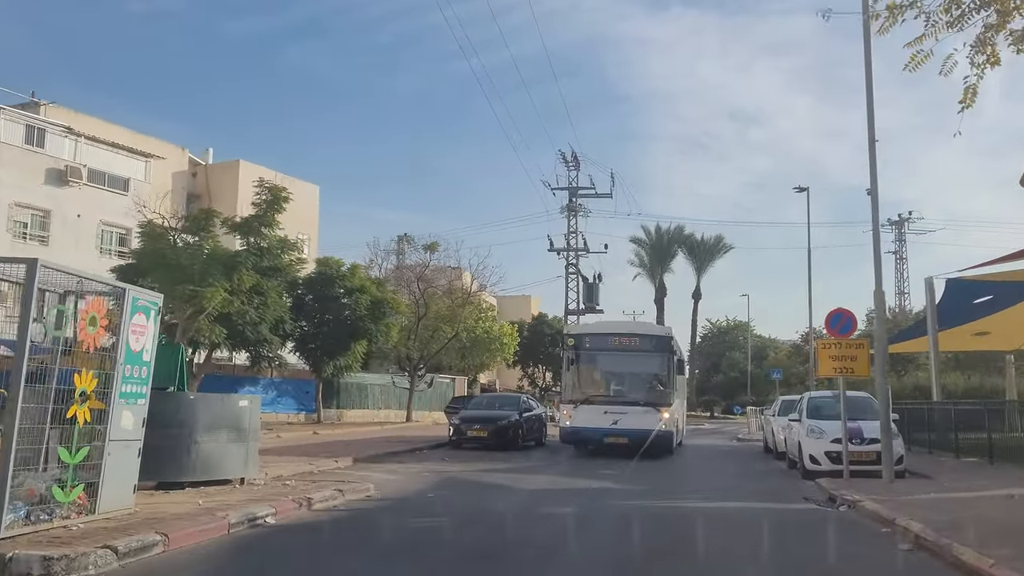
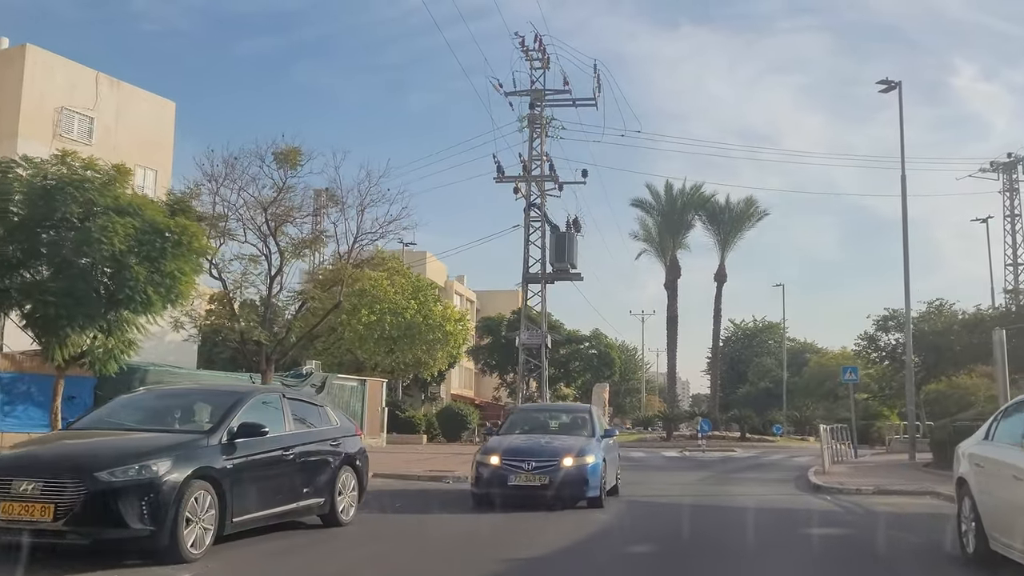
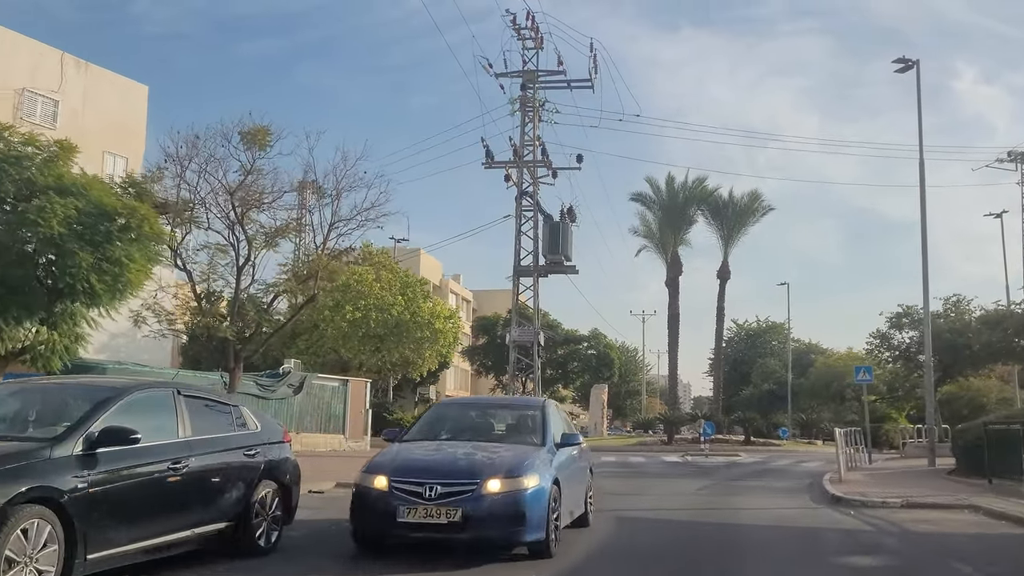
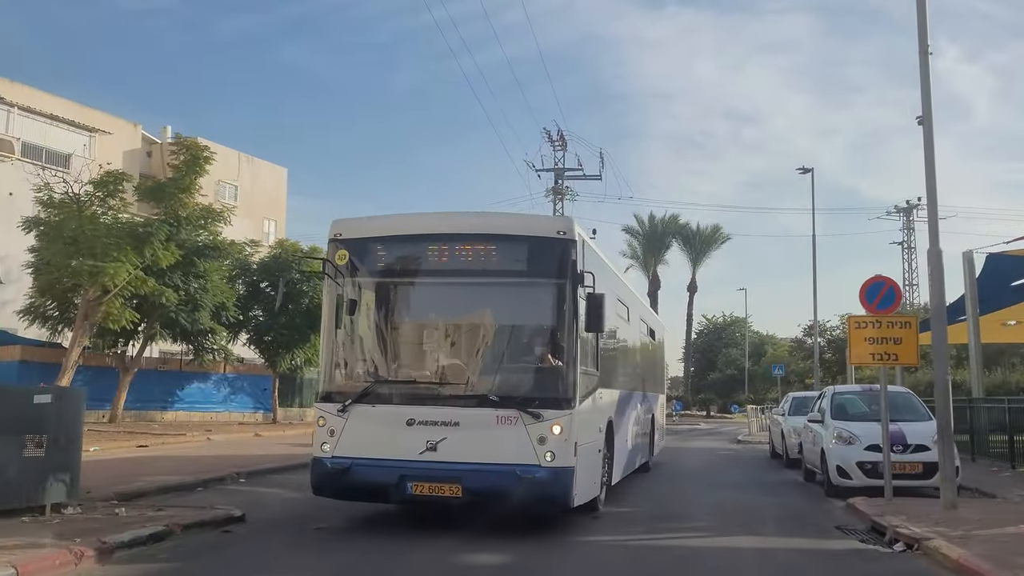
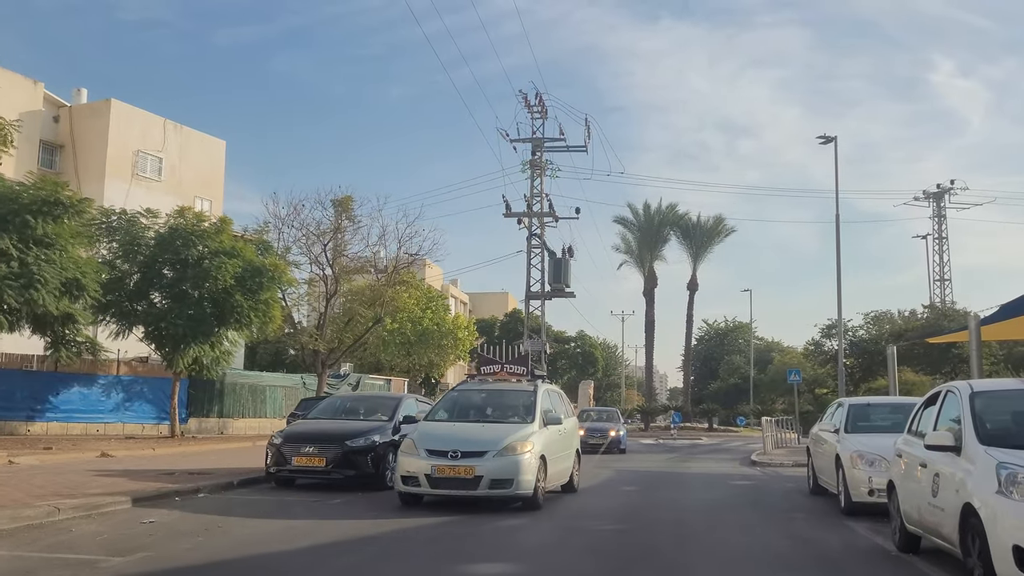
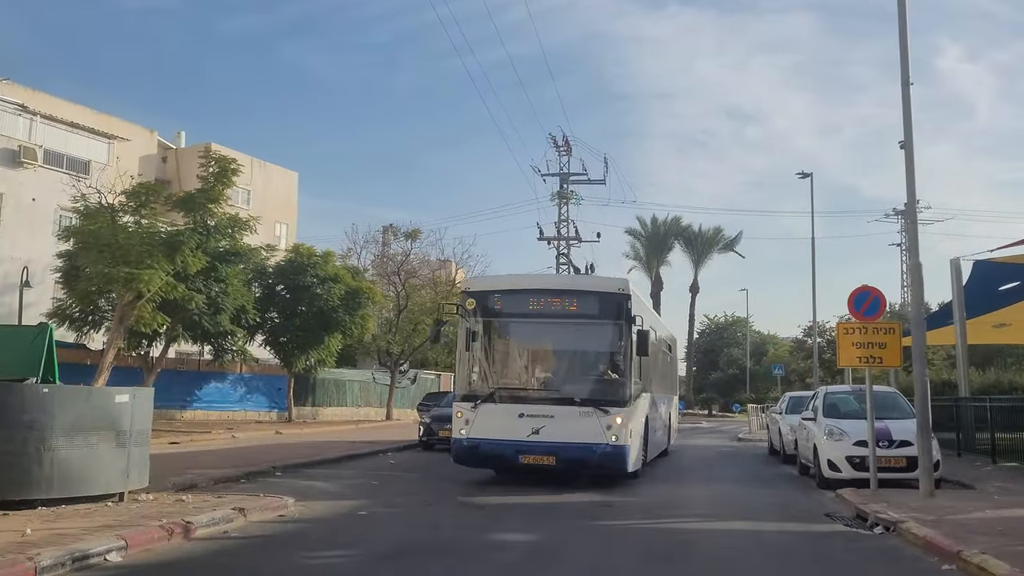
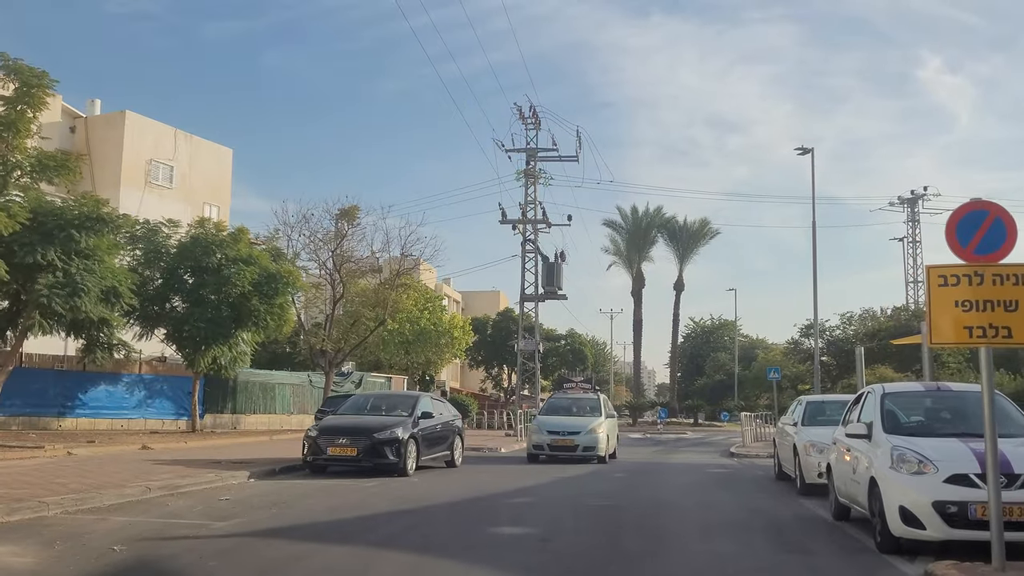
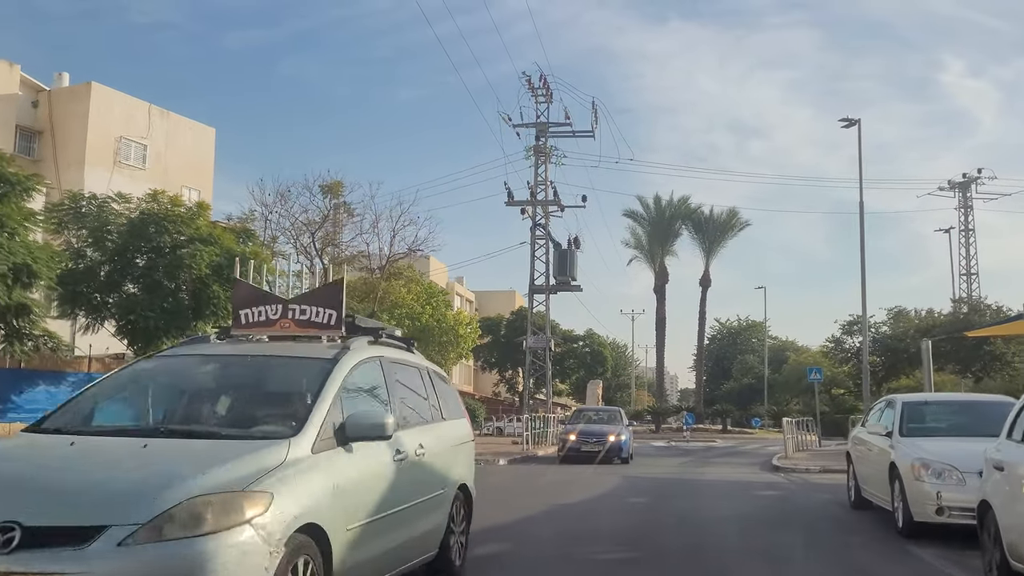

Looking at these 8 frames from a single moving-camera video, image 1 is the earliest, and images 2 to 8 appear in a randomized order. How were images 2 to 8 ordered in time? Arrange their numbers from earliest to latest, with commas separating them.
6, 4, 7, 5, 8, 2, 3
